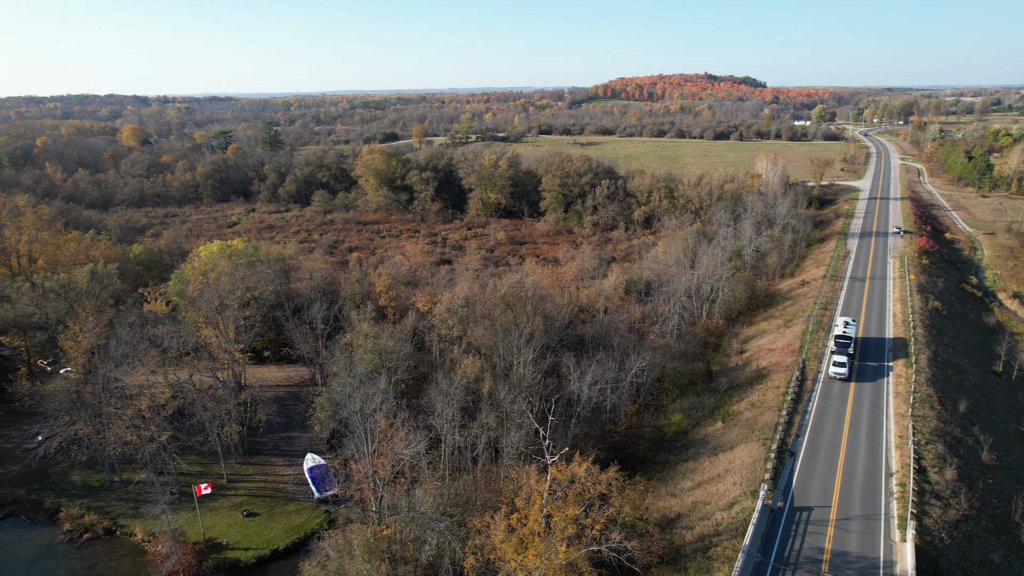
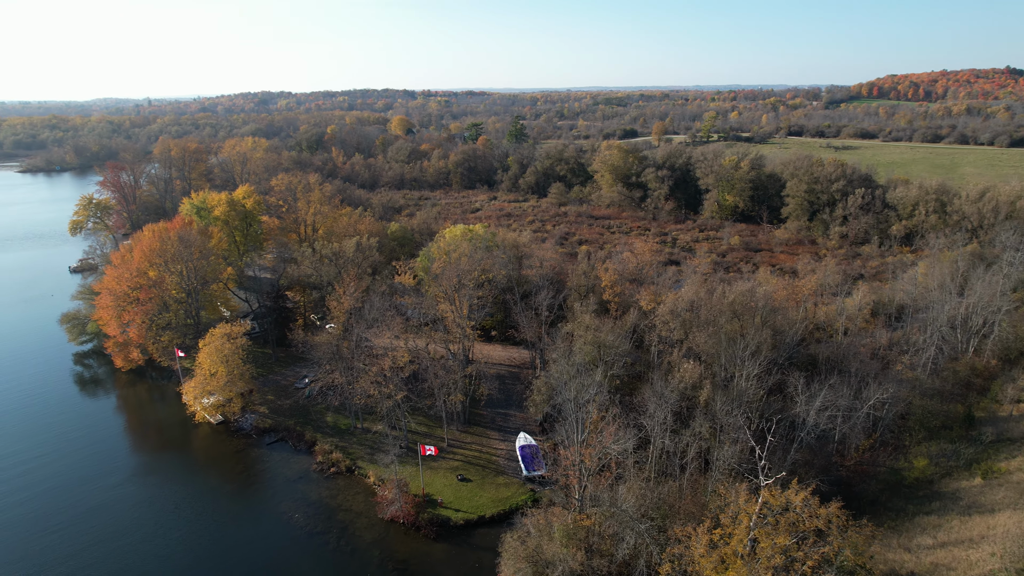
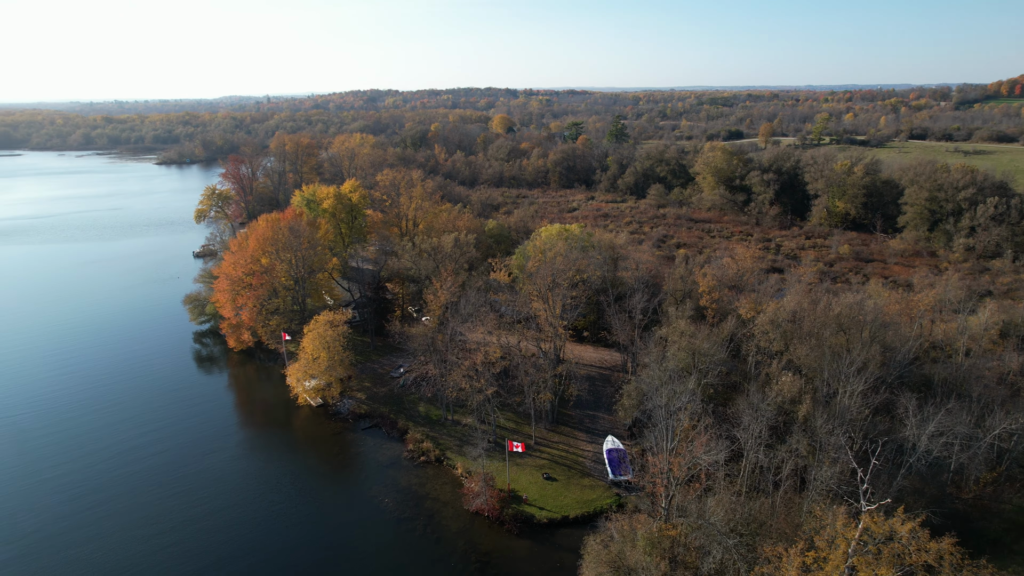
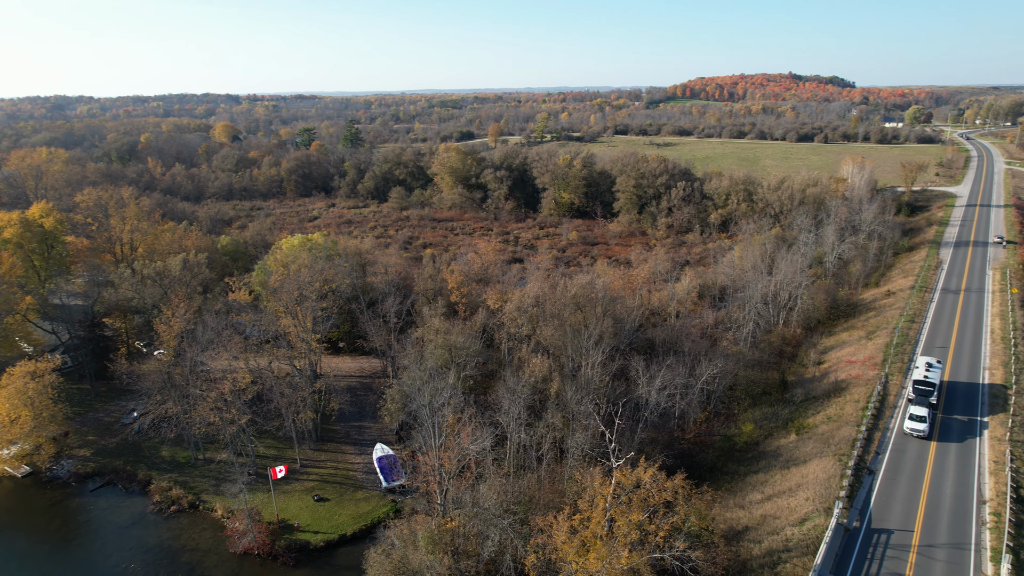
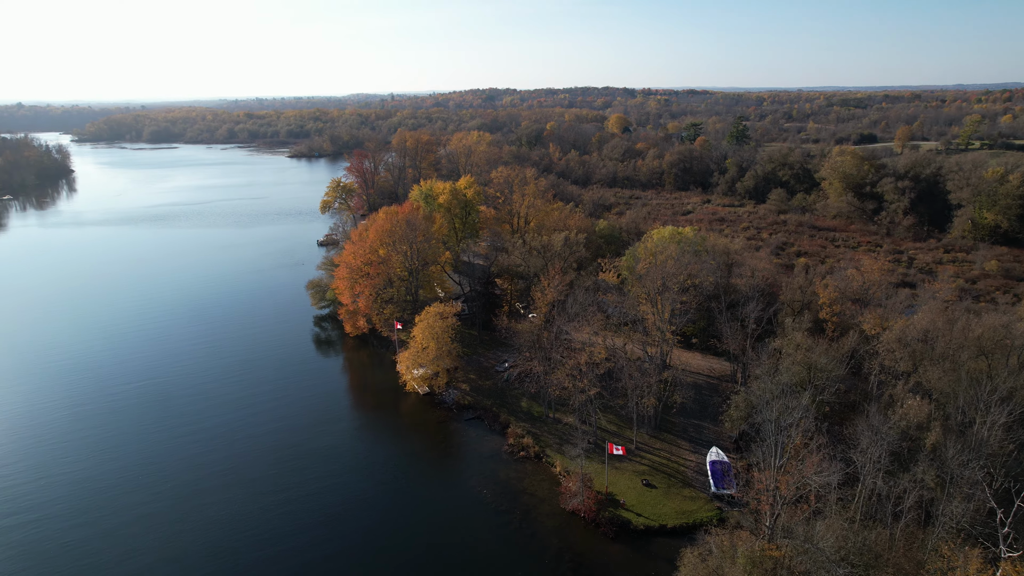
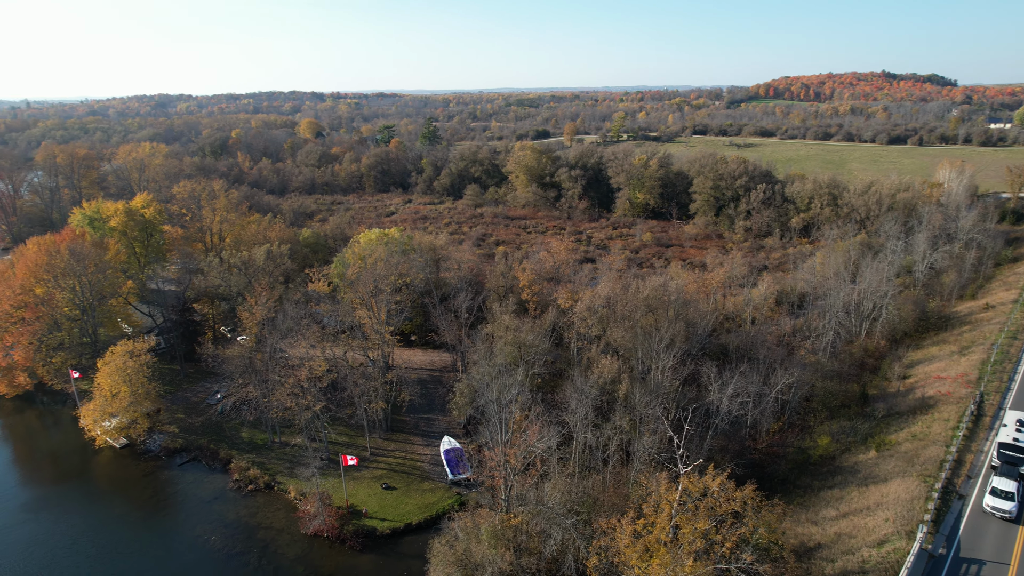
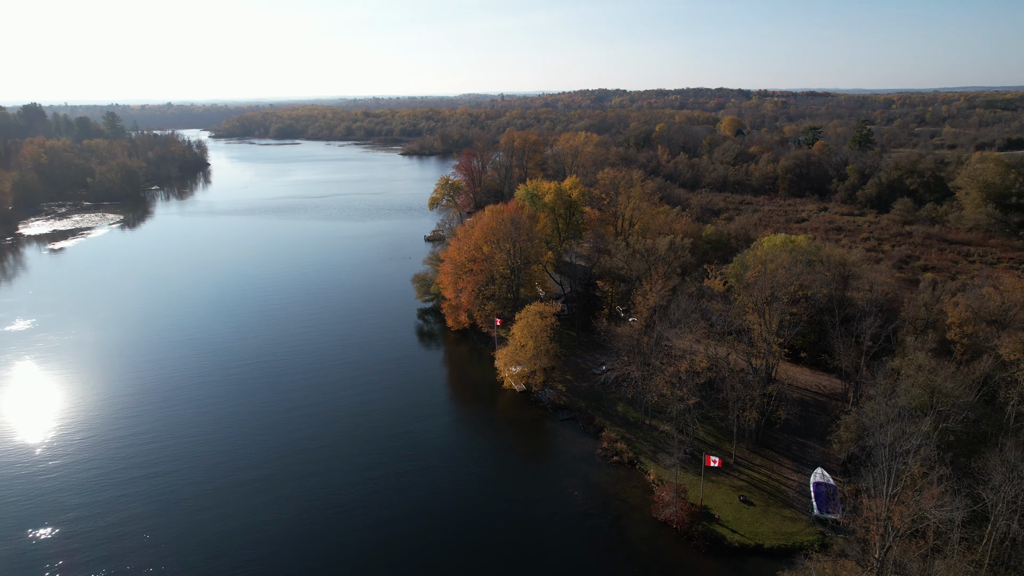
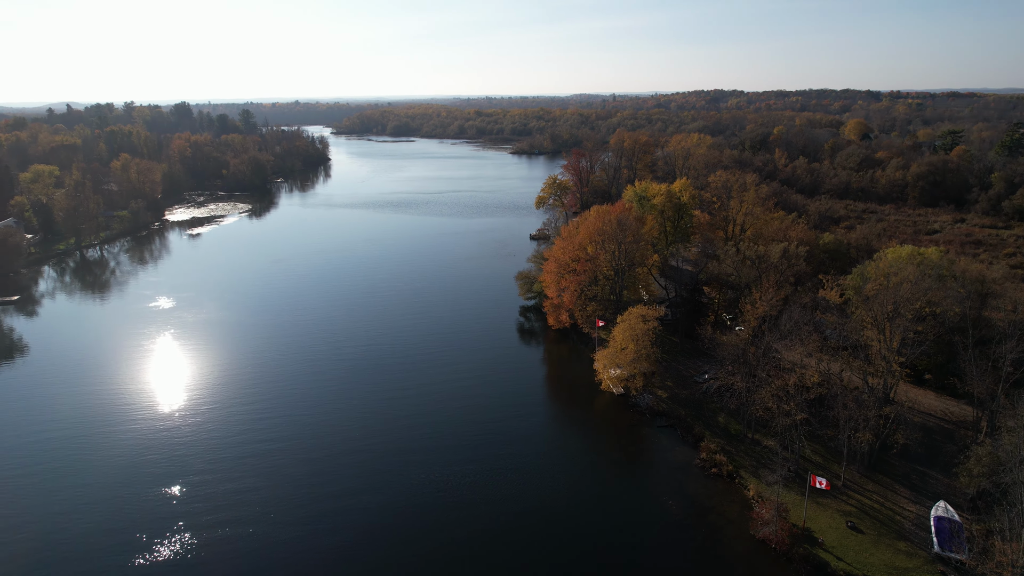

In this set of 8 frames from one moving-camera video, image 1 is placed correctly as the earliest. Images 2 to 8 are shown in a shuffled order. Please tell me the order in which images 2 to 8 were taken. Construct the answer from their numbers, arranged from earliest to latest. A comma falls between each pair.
4, 6, 2, 3, 5, 7, 8
